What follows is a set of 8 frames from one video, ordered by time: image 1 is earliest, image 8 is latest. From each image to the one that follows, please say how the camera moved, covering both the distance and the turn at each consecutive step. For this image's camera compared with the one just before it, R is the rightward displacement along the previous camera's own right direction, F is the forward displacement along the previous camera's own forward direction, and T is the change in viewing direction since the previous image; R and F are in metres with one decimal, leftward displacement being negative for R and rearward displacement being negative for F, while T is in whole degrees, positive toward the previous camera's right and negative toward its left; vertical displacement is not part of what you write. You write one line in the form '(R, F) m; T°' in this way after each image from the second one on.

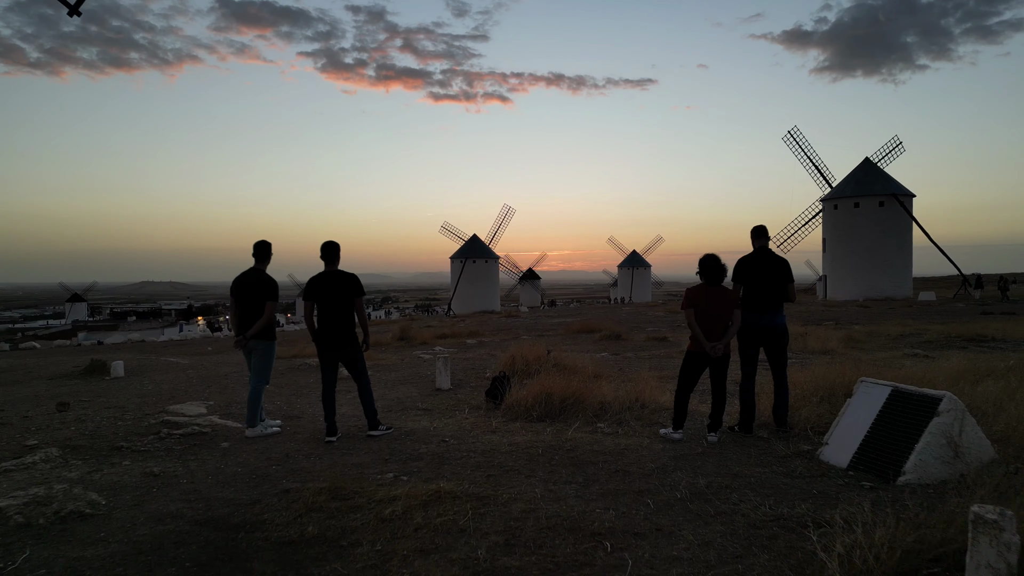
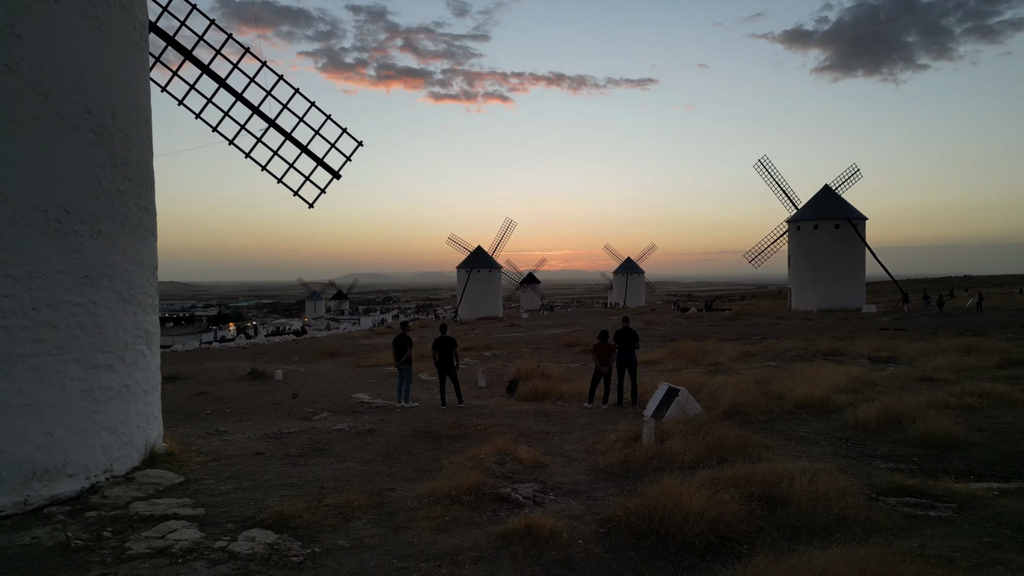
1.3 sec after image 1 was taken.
(-0.1, -3.1) m; 0°
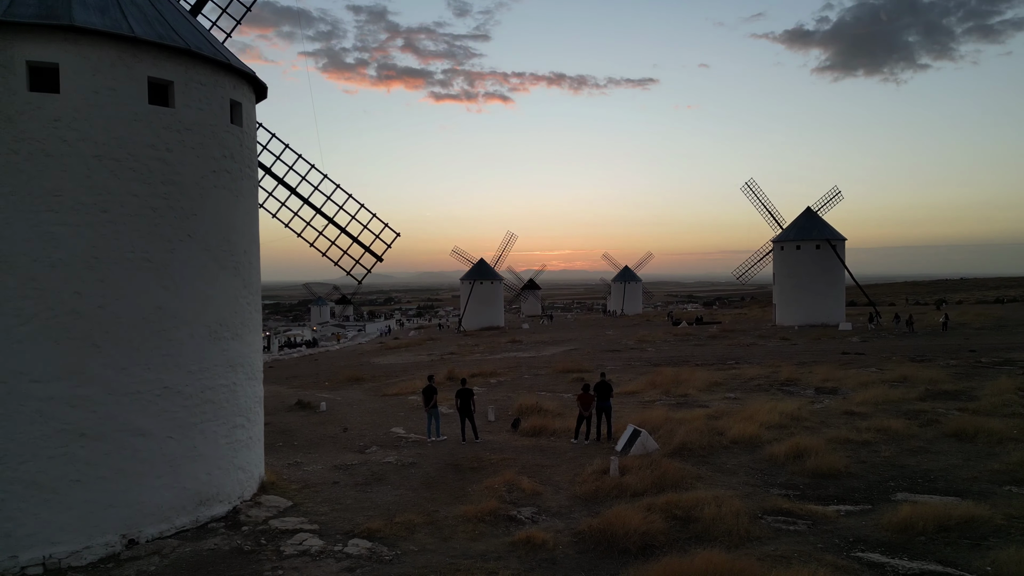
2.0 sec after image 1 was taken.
(0.0, -1.7) m; 0°
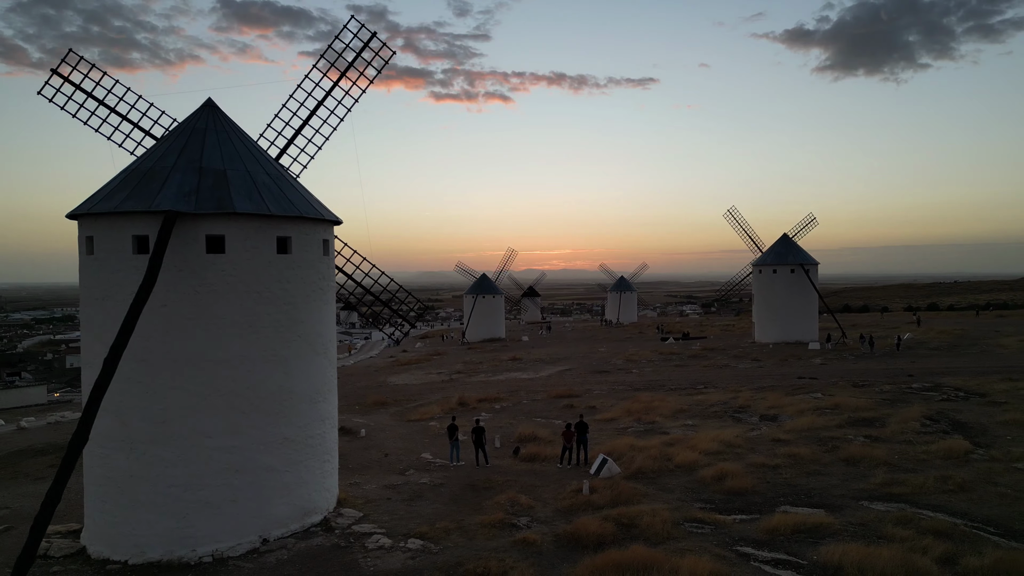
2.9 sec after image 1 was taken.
(0.0, -2.5) m; 0°
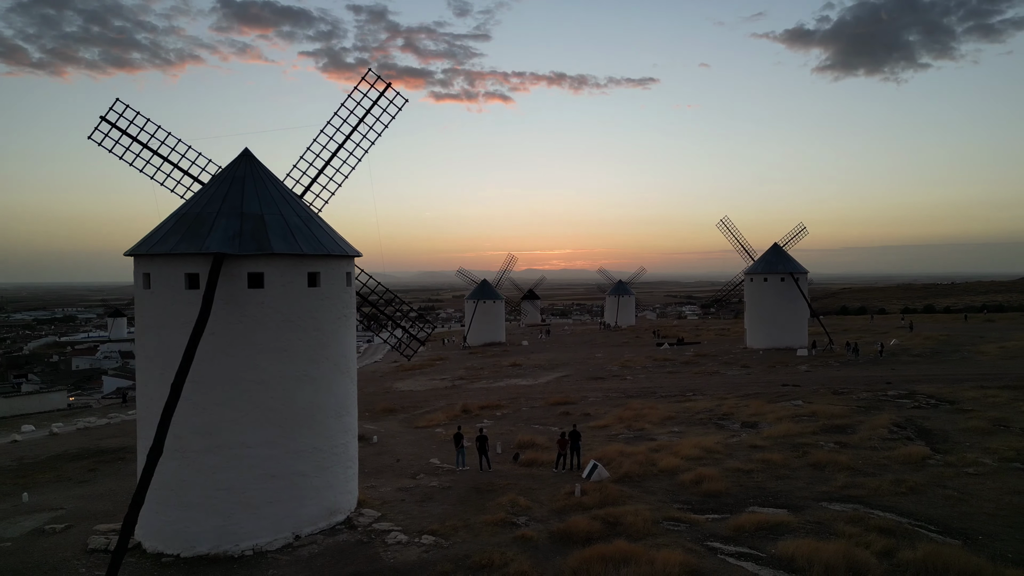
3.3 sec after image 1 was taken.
(0.0, -1.1) m; 0°
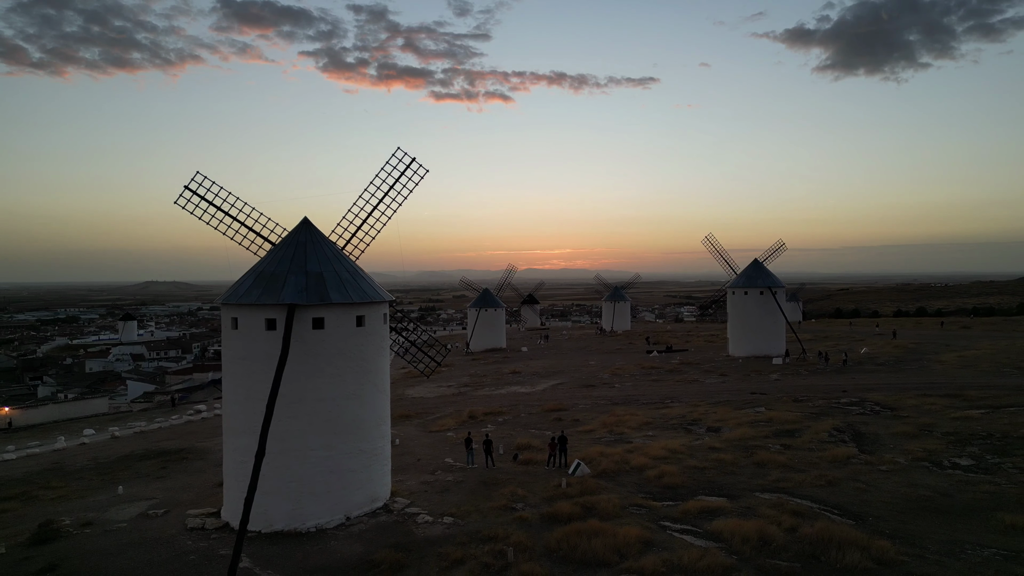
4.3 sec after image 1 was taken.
(0.0, -2.5) m; 0°
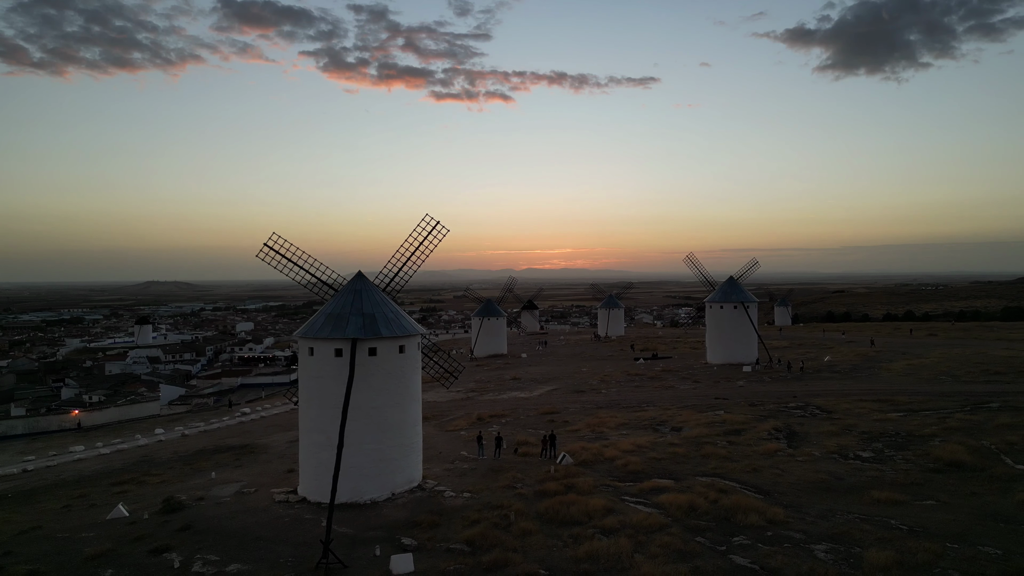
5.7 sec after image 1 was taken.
(0.0, -3.9) m; 0°
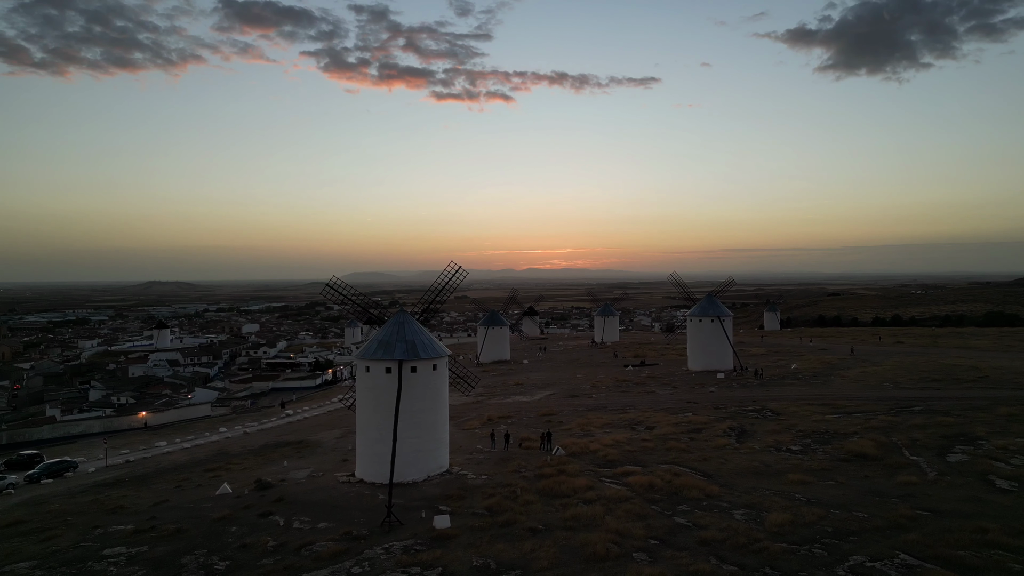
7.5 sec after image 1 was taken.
(-0.2, -4.8) m; 0°
